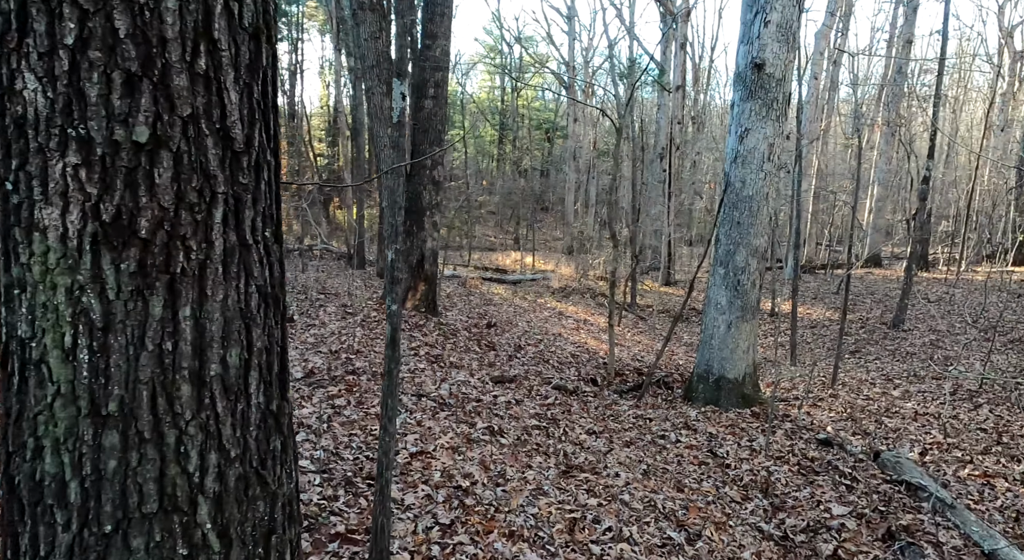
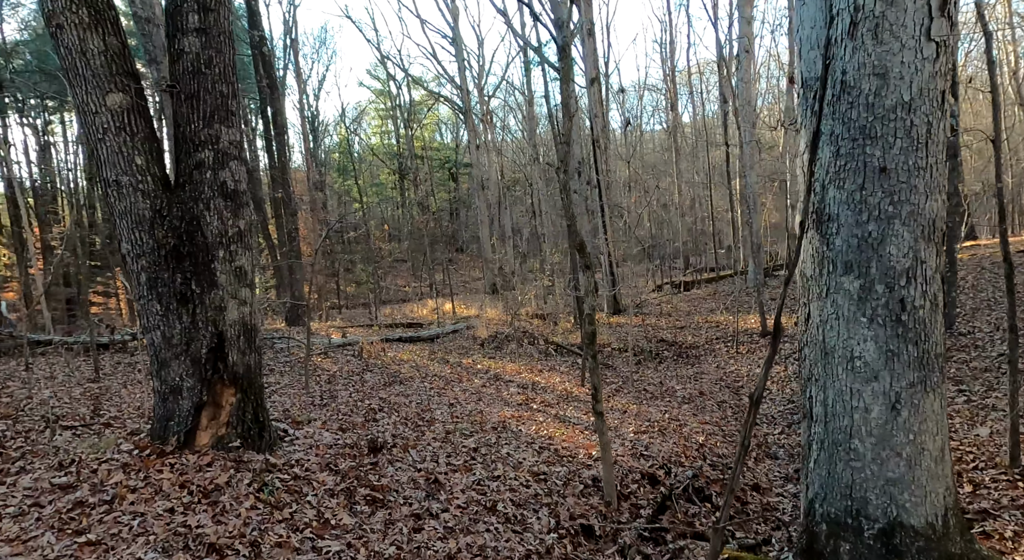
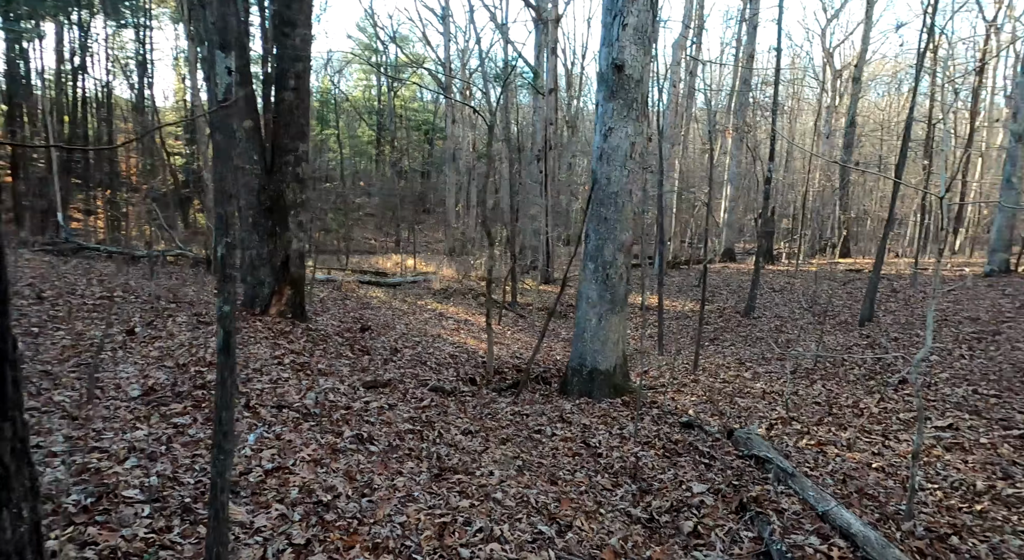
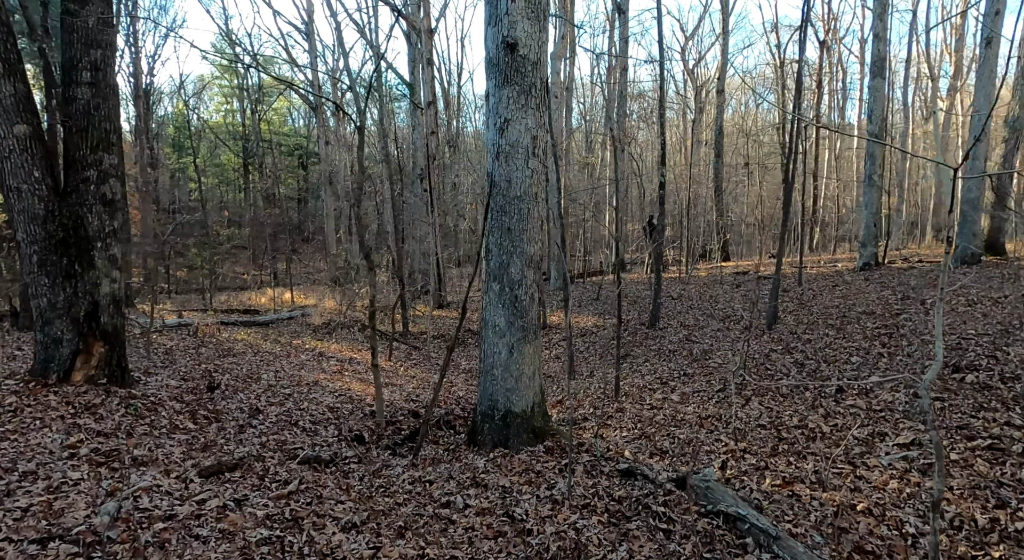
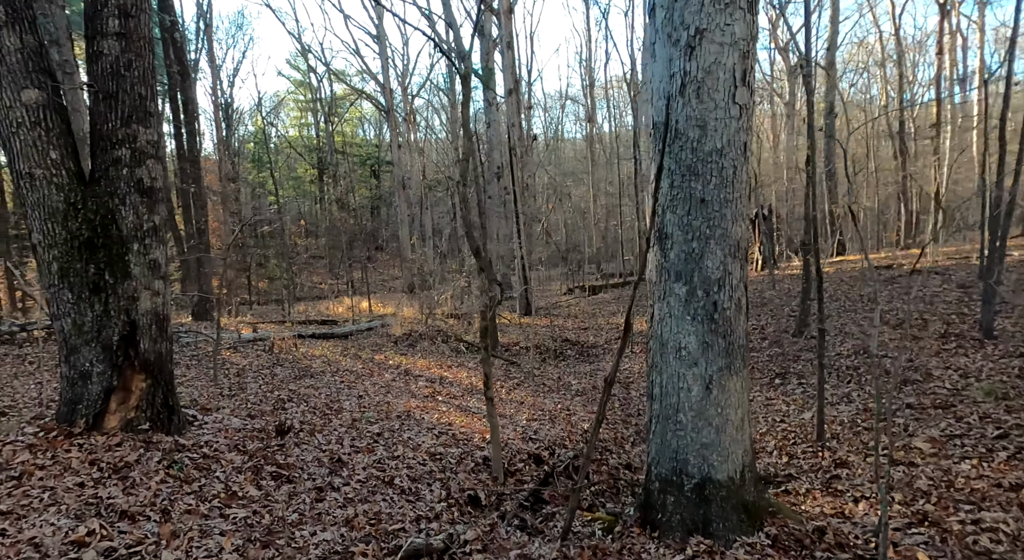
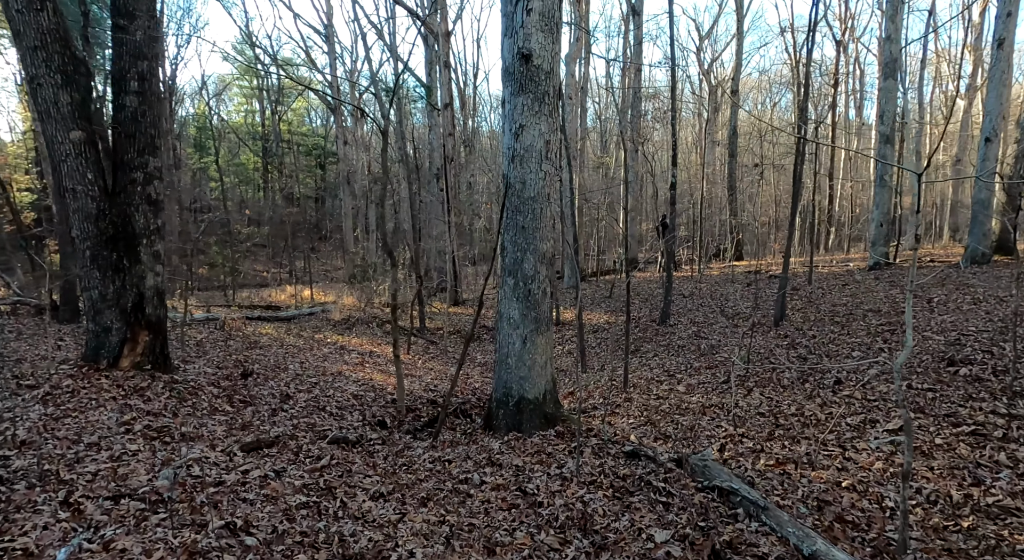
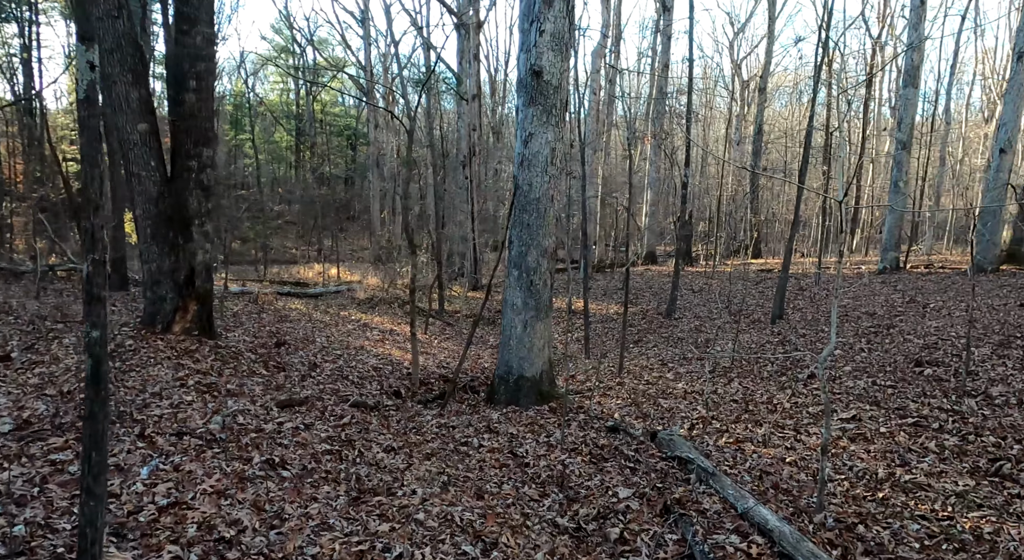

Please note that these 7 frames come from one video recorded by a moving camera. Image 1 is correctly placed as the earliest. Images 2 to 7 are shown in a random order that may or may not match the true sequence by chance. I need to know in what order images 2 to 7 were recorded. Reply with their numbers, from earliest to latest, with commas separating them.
3, 7, 6, 4, 5, 2
